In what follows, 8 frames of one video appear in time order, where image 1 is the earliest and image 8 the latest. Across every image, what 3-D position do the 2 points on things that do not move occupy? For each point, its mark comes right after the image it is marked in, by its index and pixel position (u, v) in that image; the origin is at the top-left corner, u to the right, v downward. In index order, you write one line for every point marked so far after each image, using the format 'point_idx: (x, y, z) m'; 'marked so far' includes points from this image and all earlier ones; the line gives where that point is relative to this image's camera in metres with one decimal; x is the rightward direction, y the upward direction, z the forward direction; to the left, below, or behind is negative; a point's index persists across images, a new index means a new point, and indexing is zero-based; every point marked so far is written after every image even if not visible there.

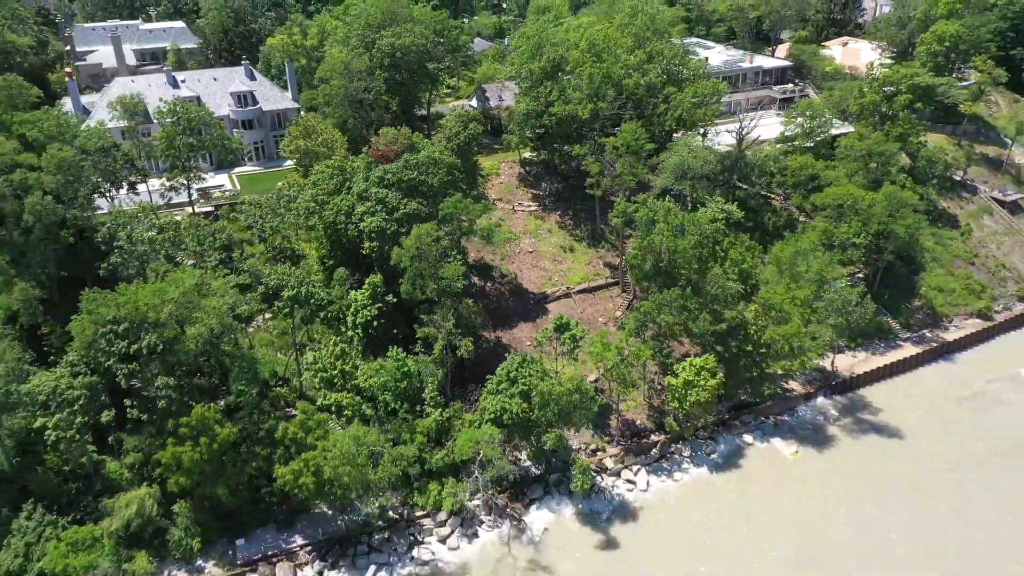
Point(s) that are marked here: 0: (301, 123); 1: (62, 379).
0: (-3.2, +2.5, +19.6) m
1: (-5.0, -1.0, +14.4) m
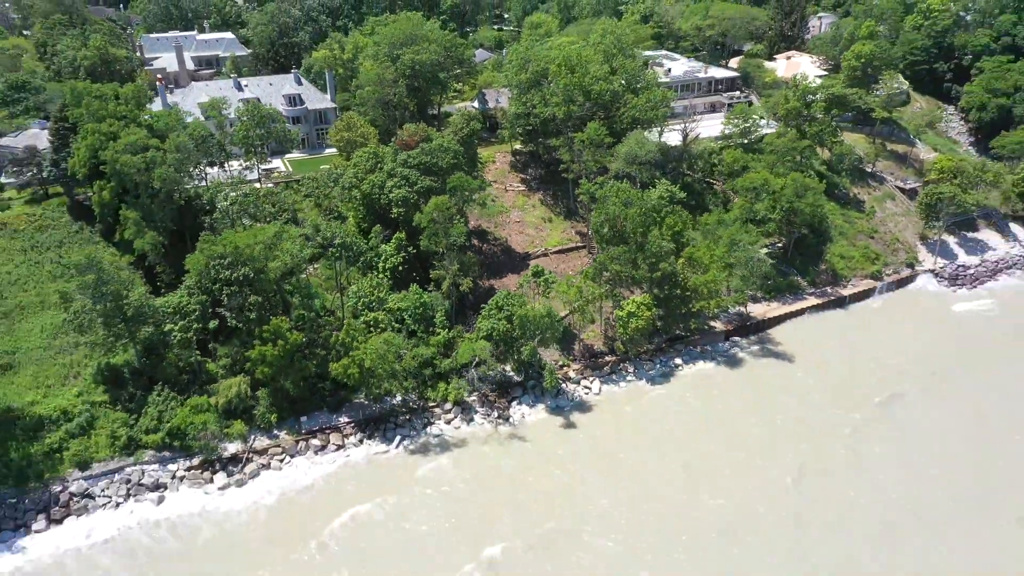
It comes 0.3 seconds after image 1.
0: (-3.3, +3.3, +25.4) m
1: (-5.2, -0.2, +20.2) m
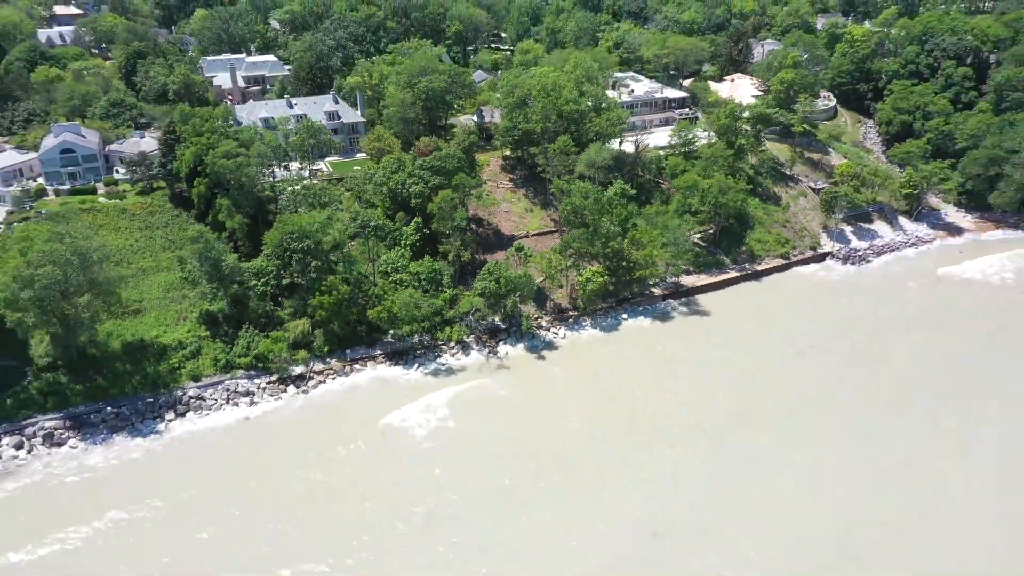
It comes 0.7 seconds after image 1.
0: (-3.6, +4.0, +33.2) m
1: (-5.5, +0.5, +28.0) m
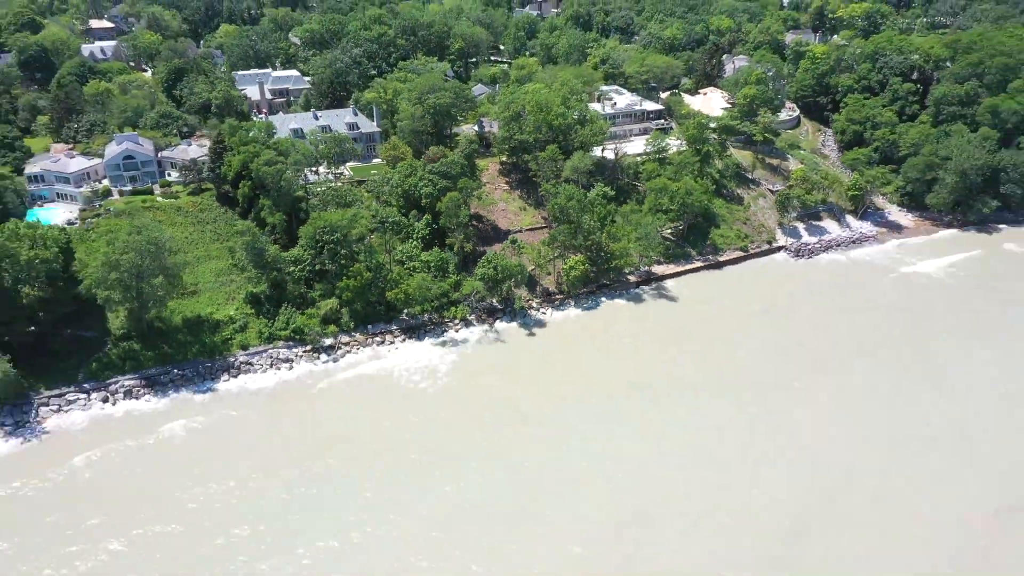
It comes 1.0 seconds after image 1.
0: (-3.7, +4.4, +38.7) m
1: (-5.6, +0.9, +33.5) m
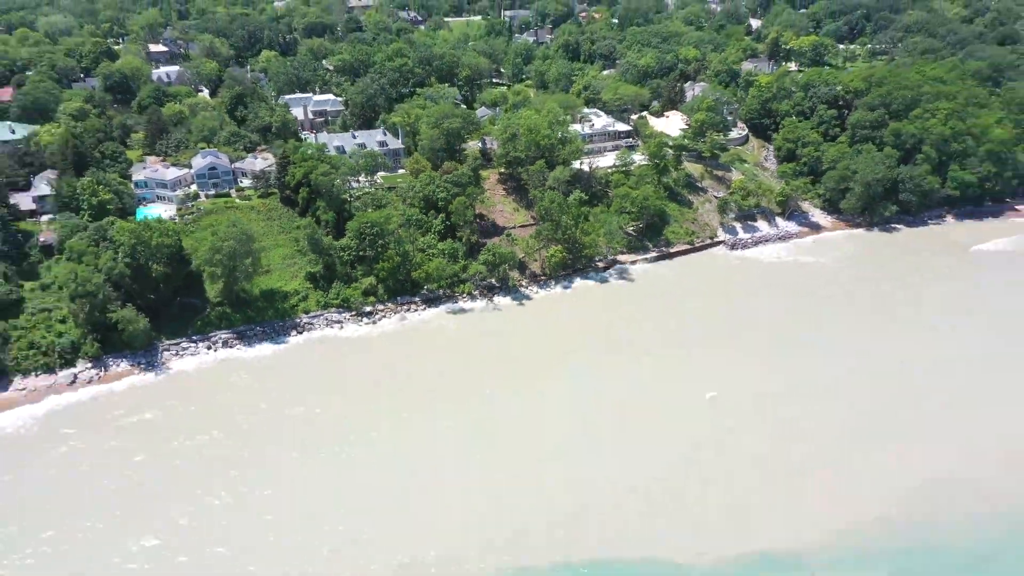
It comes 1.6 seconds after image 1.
0: (-3.9, +5.0, +49.6) m
1: (-5.8, +1.6, +44.4) m
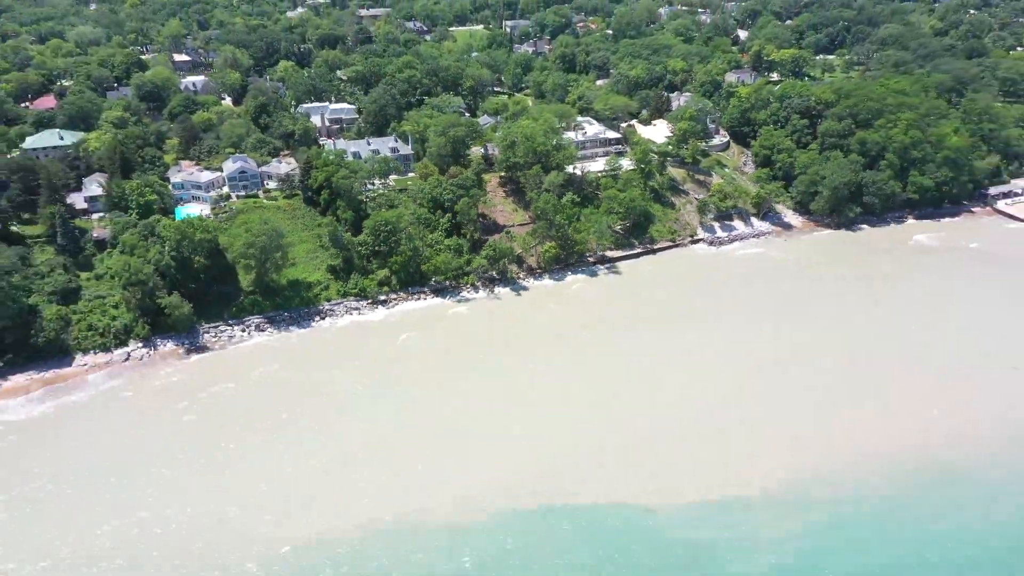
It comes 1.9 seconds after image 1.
0: (-3.9, +5.4, +55.0) m
1: (-5.9, +2.0, +49.8) m
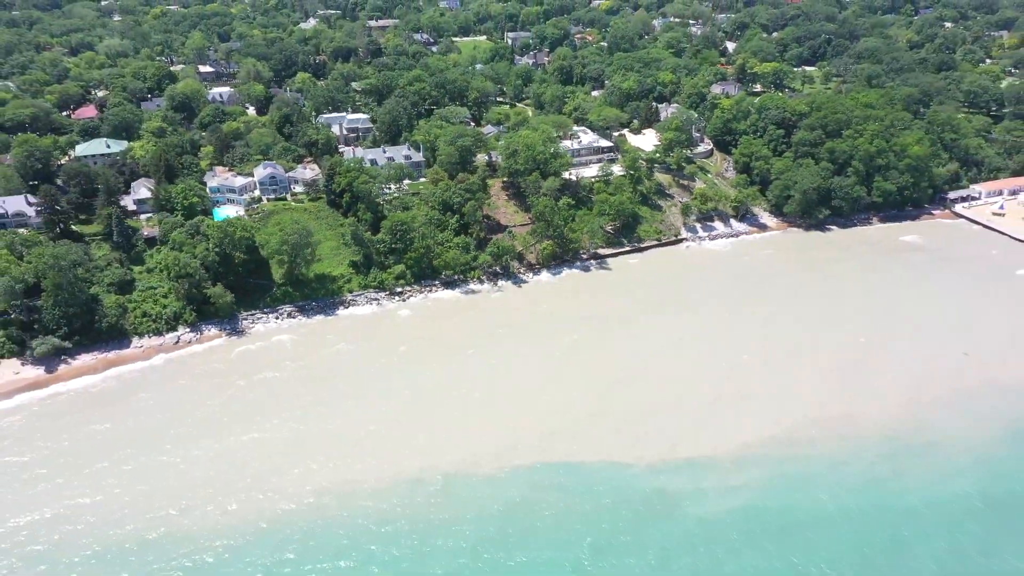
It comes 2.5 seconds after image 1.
0: (-3.8, +5.7, +61.2) m
1: (-5.8, +2.3, +56.0) m
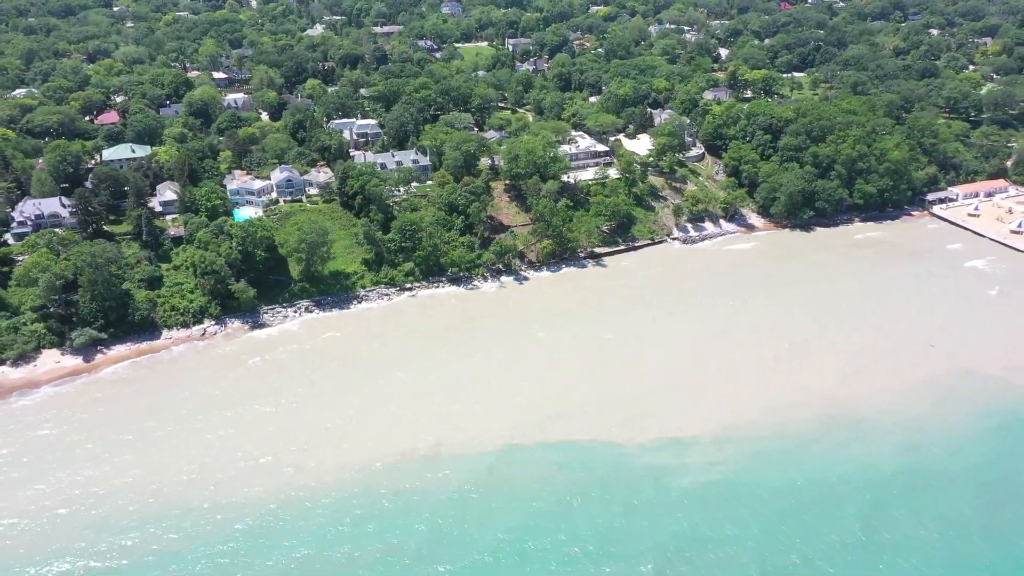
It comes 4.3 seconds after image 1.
0: (-3.7, +5.8, +65.0) m
1: (-5.7, +2.4, +59.8) m
